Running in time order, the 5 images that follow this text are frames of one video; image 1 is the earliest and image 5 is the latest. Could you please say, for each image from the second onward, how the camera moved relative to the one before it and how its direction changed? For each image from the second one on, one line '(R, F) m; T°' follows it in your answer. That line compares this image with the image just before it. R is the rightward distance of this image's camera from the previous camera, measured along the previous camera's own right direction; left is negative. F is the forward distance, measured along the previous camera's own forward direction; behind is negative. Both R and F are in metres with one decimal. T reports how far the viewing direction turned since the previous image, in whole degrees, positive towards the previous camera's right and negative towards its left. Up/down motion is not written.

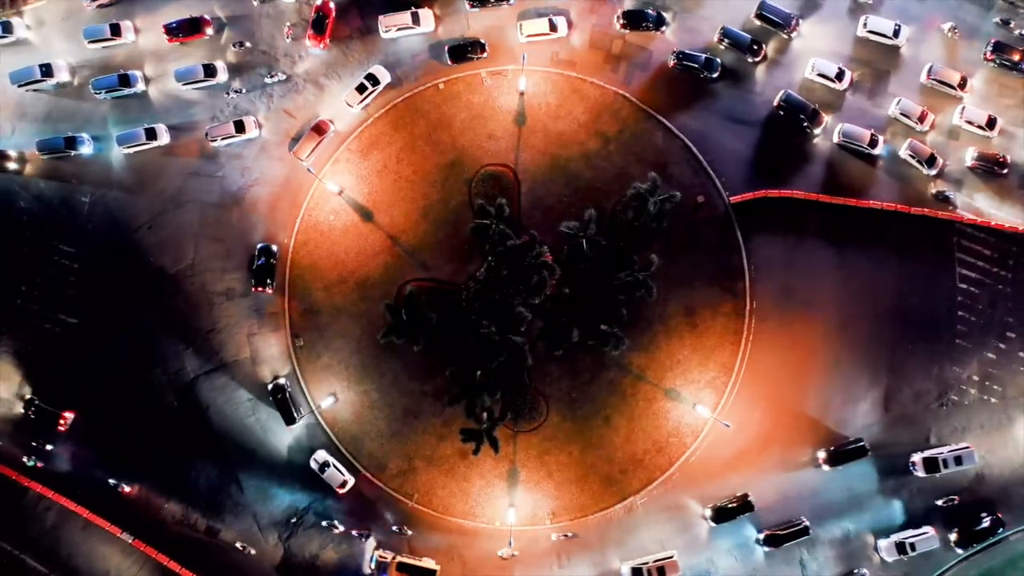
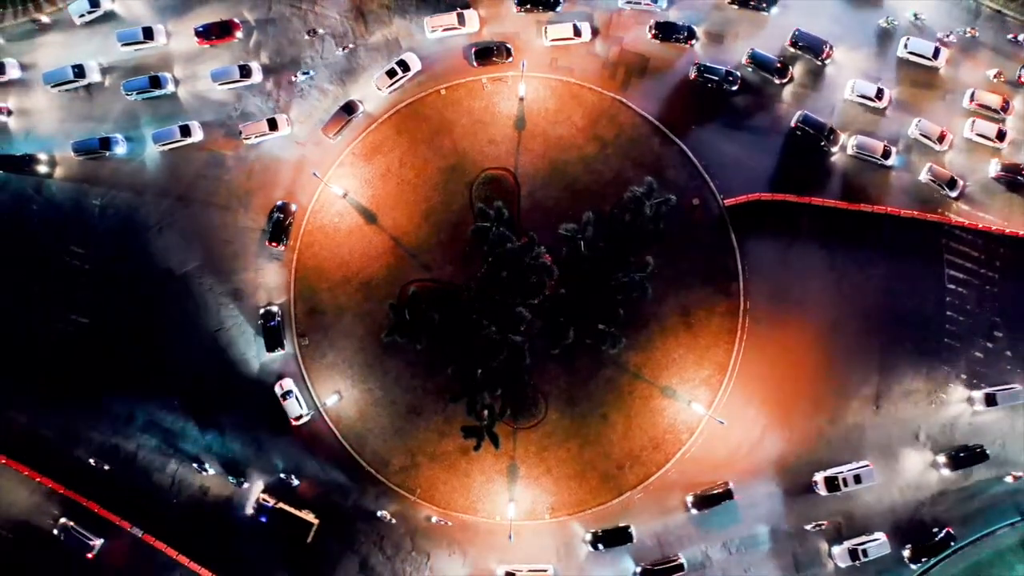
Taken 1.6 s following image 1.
(0.0, -1.0) m; 0°
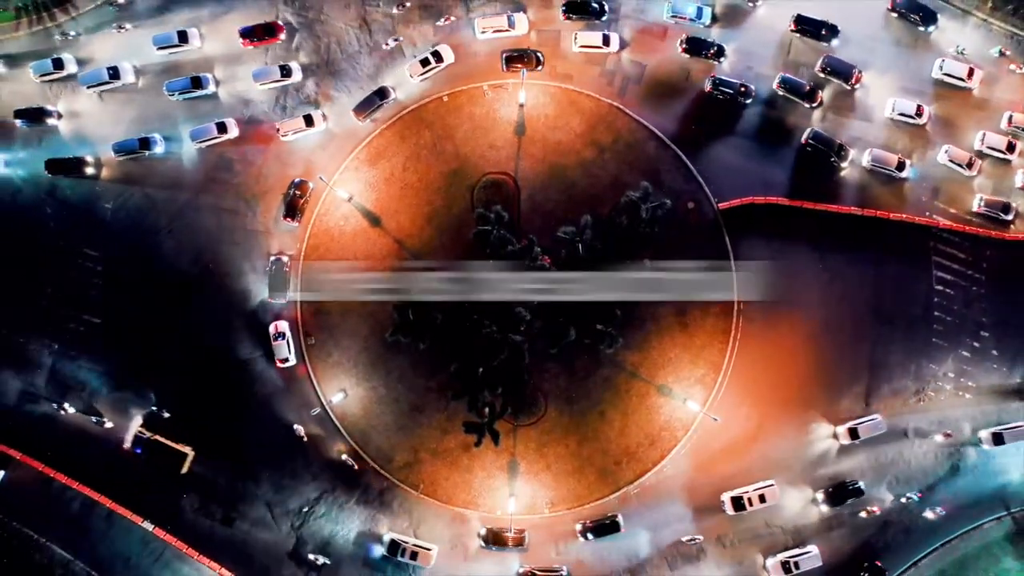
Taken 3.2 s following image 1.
(0.0, -1.1) m; 0°
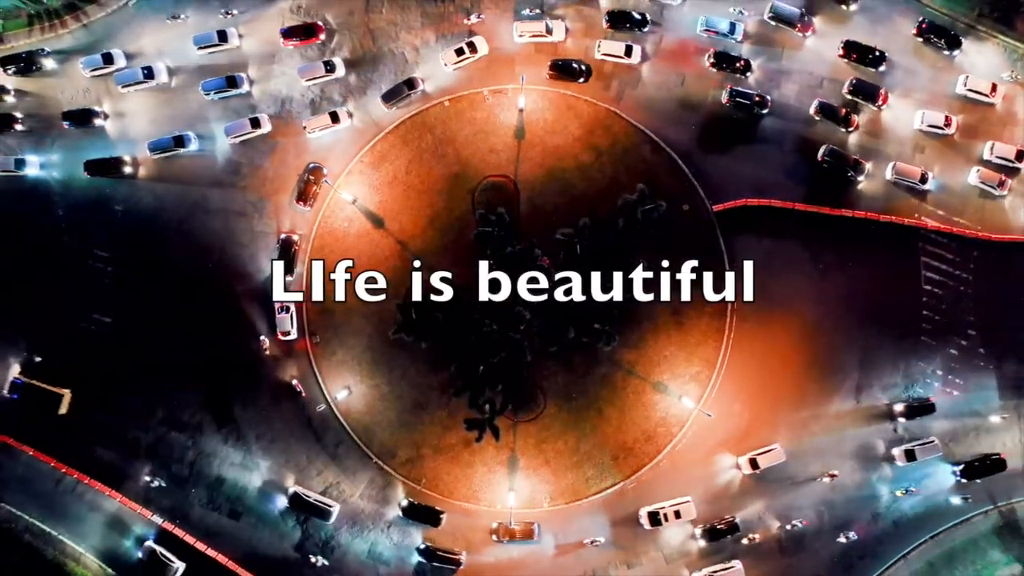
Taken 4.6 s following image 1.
(0.0, -1.1) m; 0°
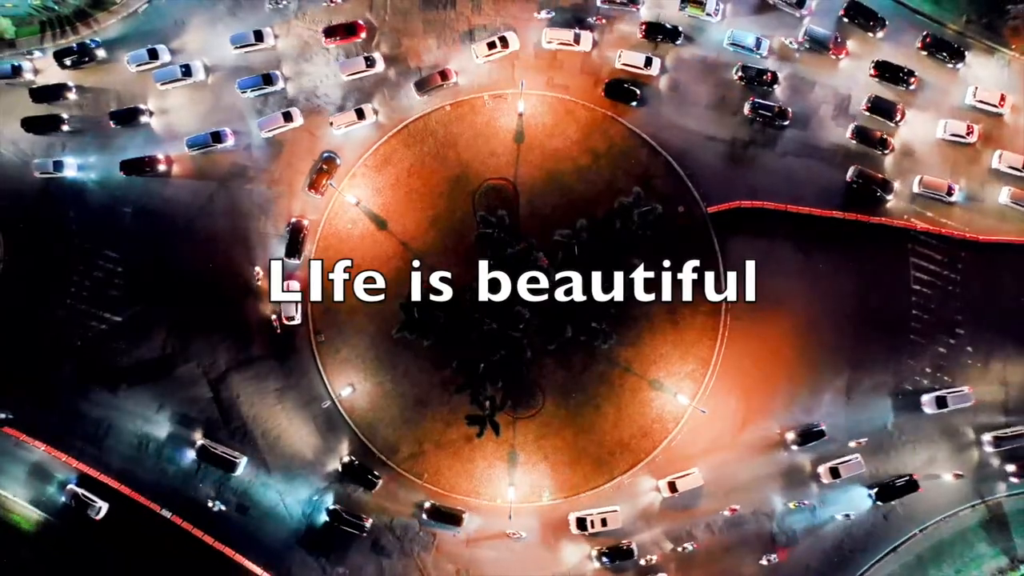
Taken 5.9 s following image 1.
(0.0, -1.1) m; 0°
